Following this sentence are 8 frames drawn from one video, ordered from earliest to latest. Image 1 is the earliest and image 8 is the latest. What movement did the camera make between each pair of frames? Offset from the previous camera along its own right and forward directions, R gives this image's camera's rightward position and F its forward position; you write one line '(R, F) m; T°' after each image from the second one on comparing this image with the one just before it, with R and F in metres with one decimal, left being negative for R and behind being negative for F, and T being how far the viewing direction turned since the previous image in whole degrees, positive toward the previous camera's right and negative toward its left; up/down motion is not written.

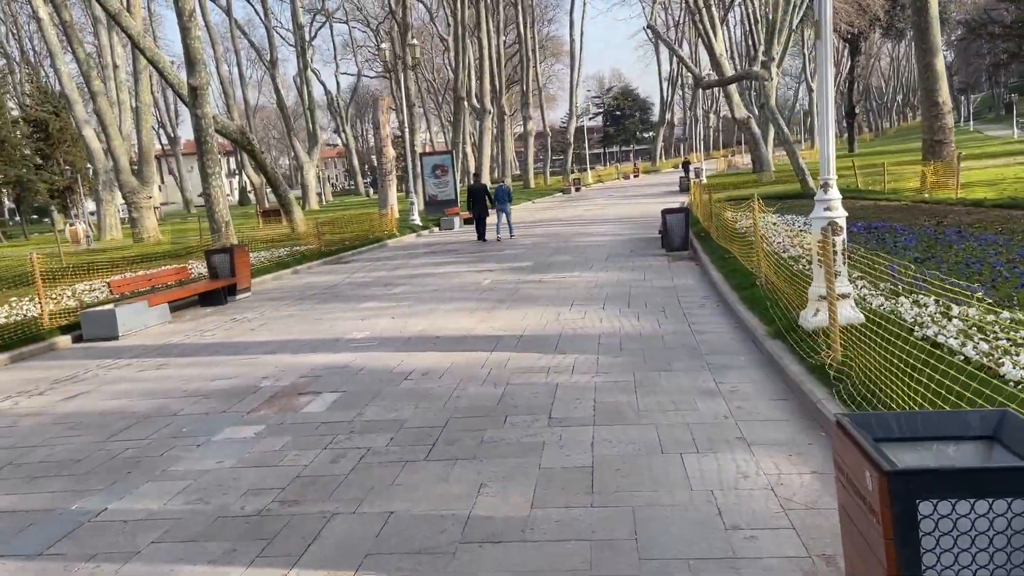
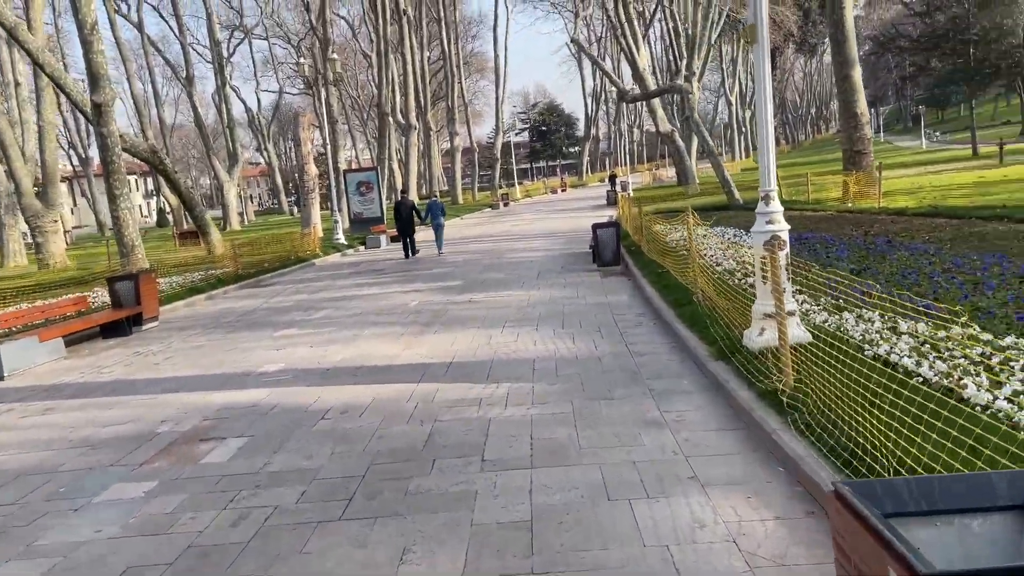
(0.0, +0.5) m; +5°
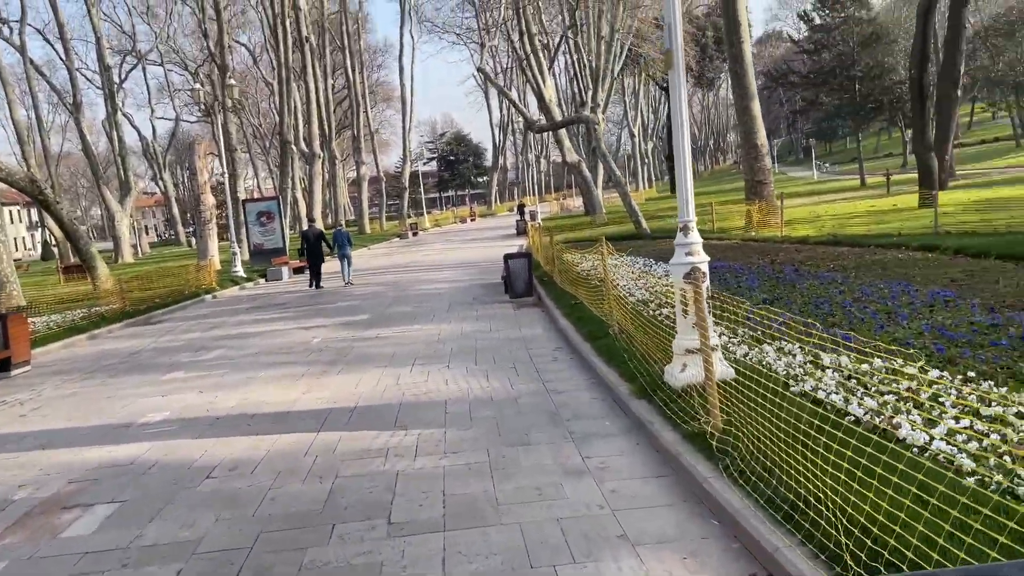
(0.0, +0.4) m; +6°
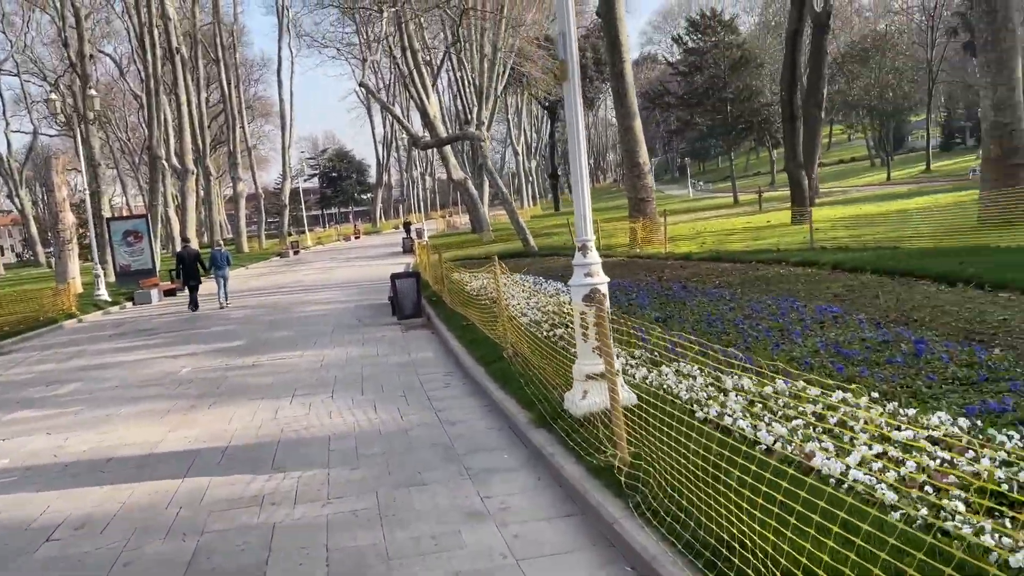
(0.0, +0.4) m; +8°
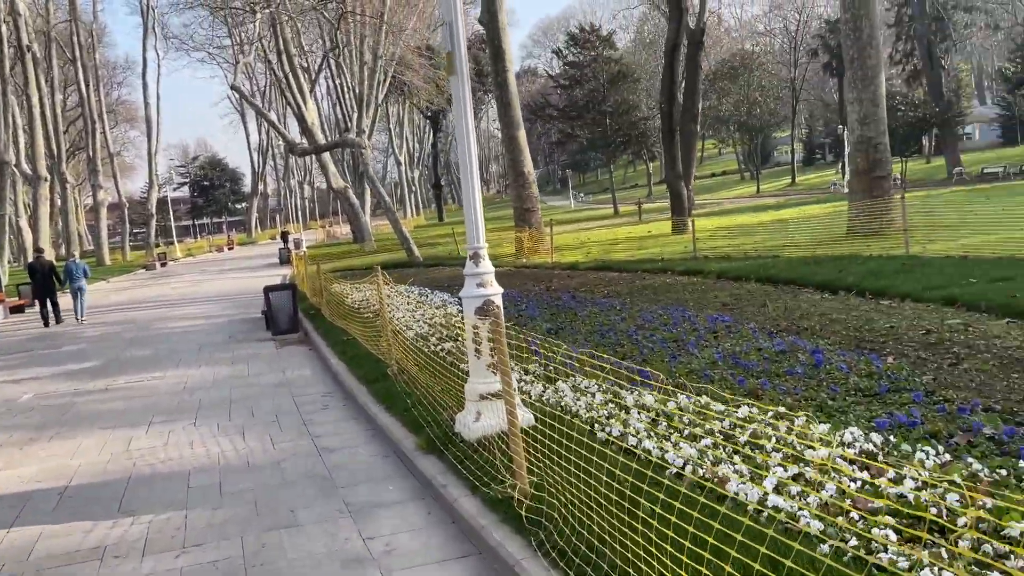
(0.0, +0.5) m; +8°
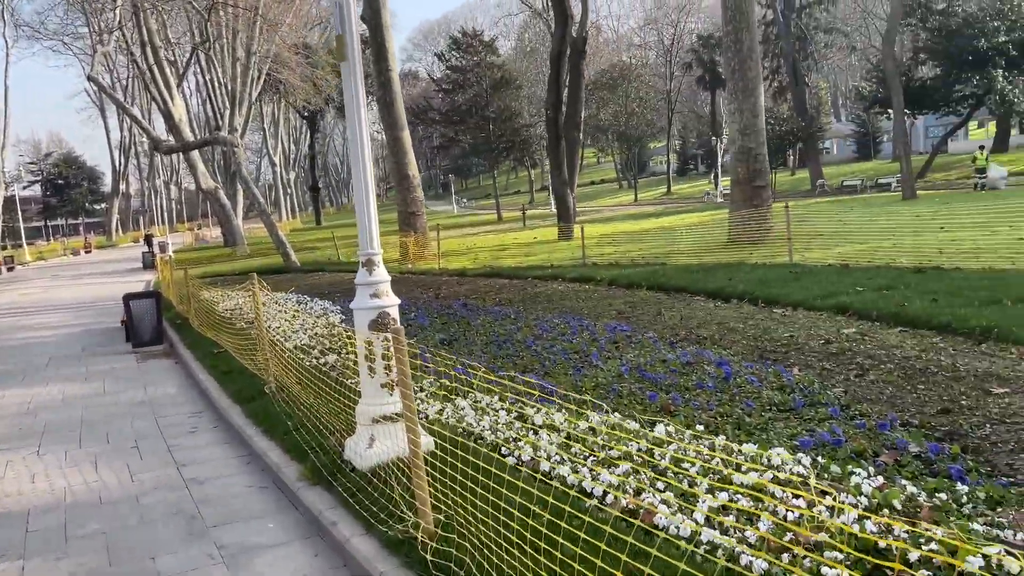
(-0.1, +0.4) m; +8°
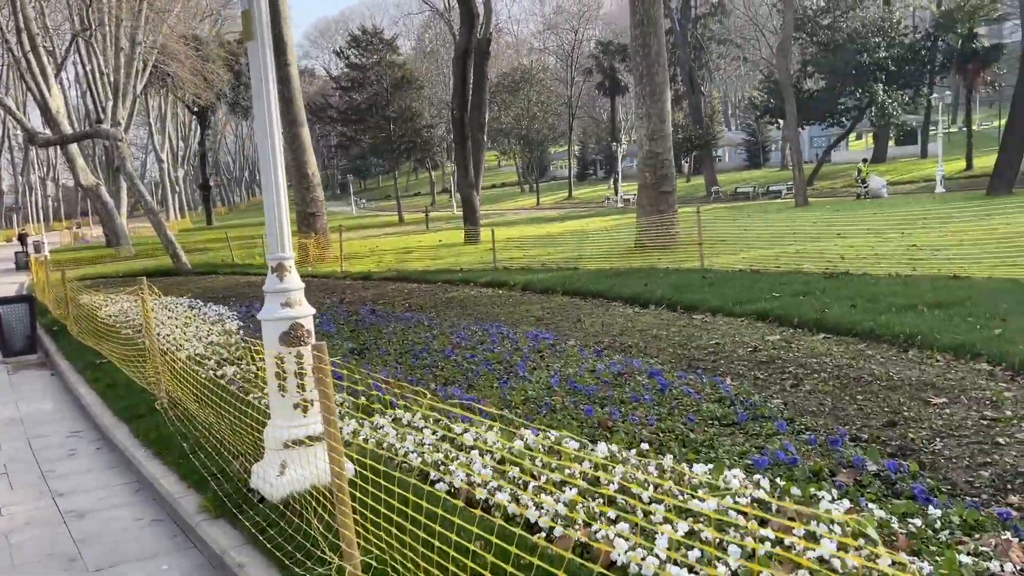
(-0.1, +0.4) m; +7°
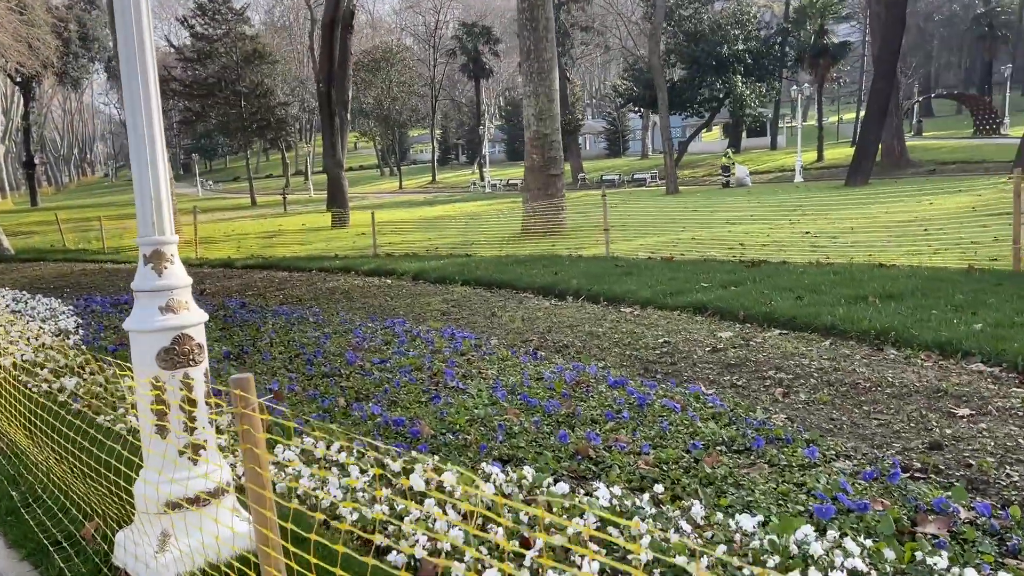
(-0.4, +1.0) m; +10°
